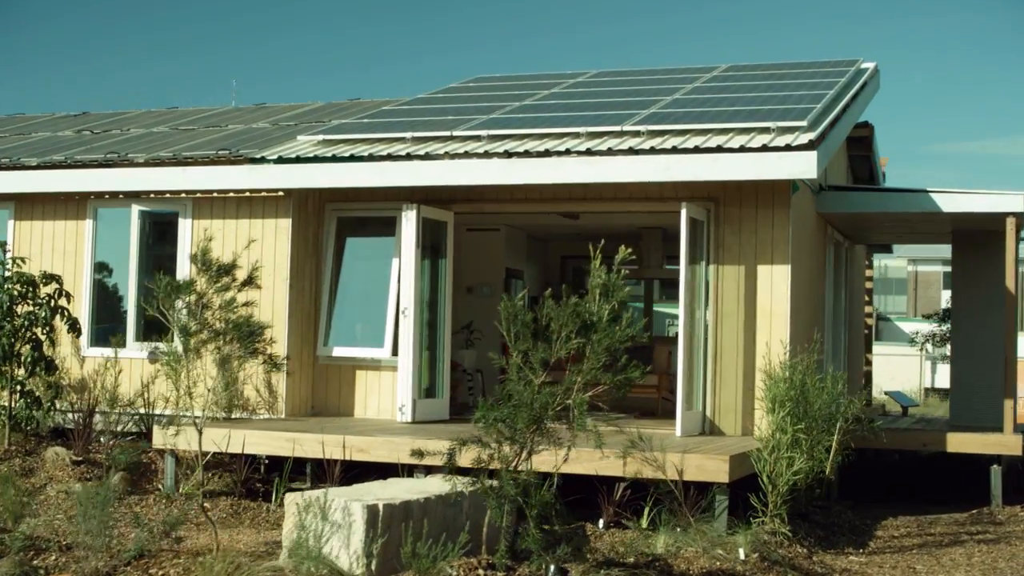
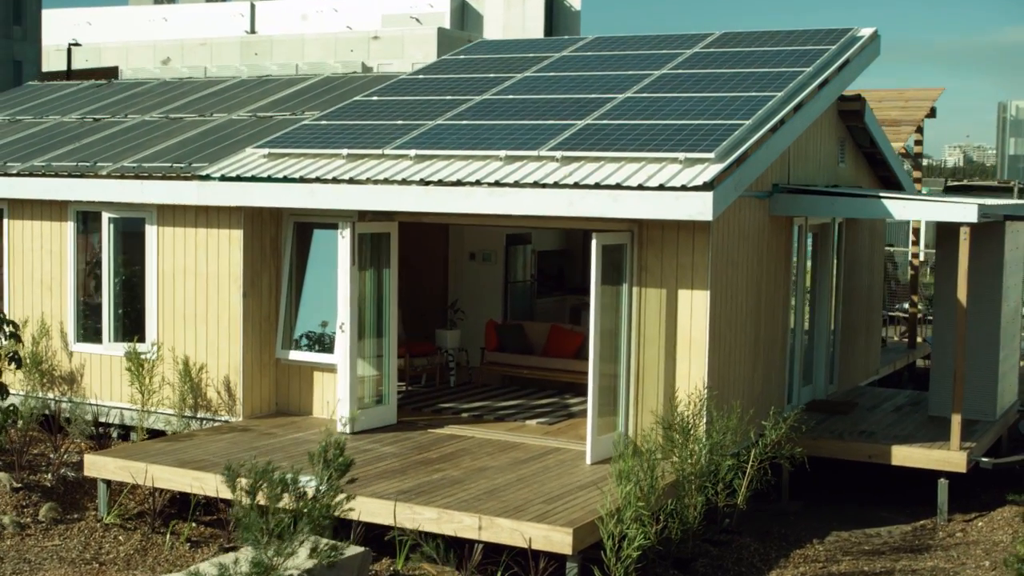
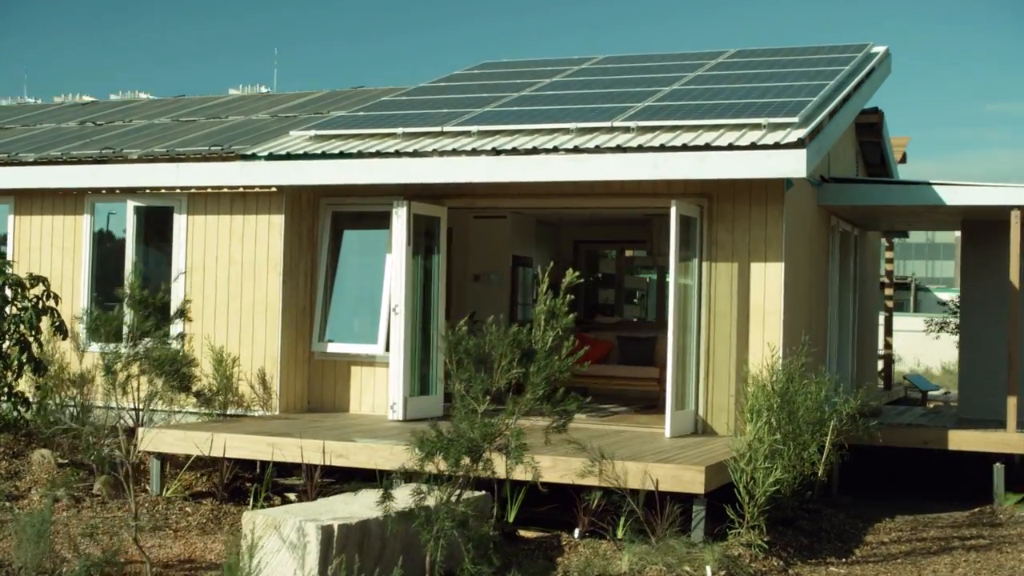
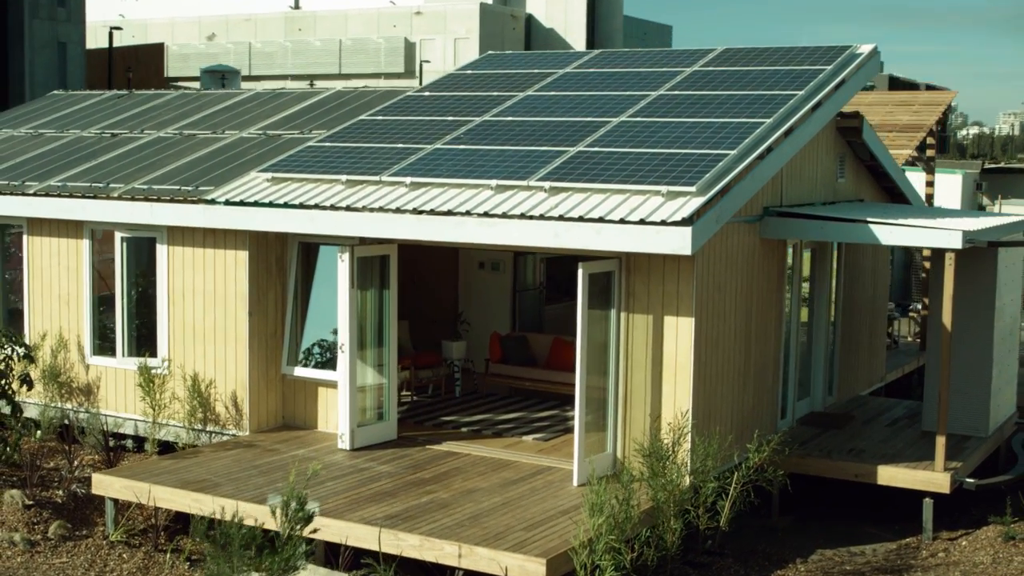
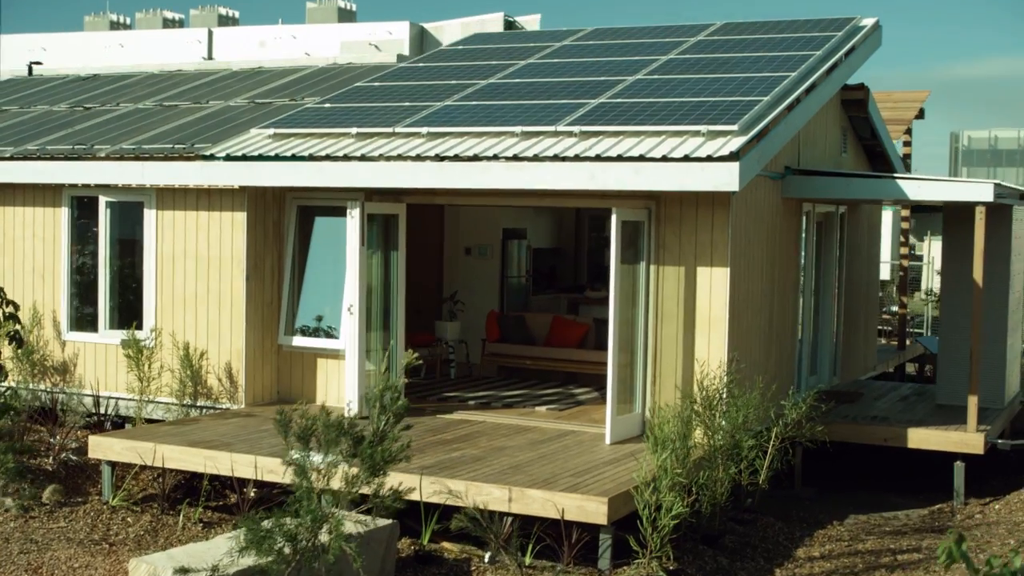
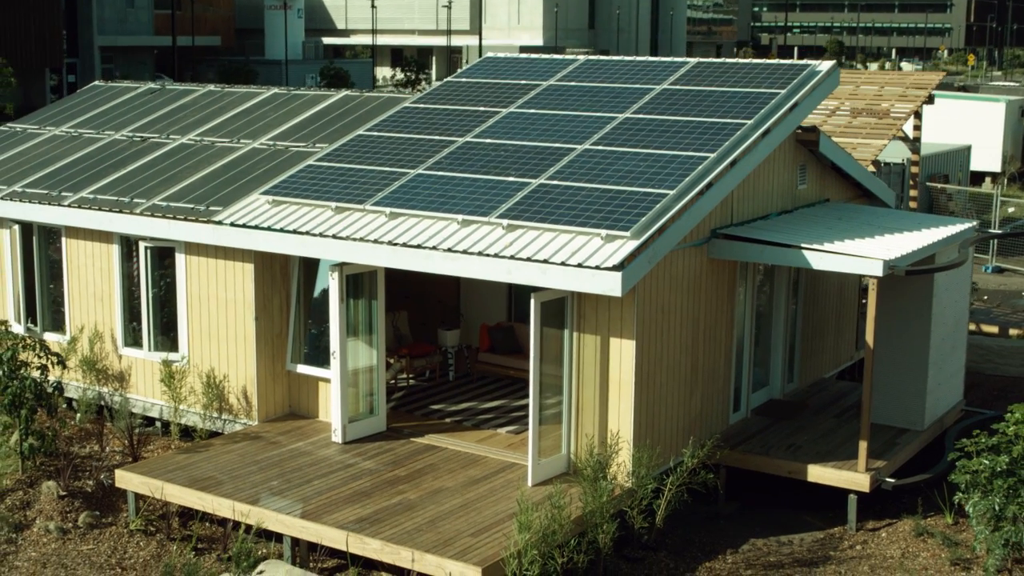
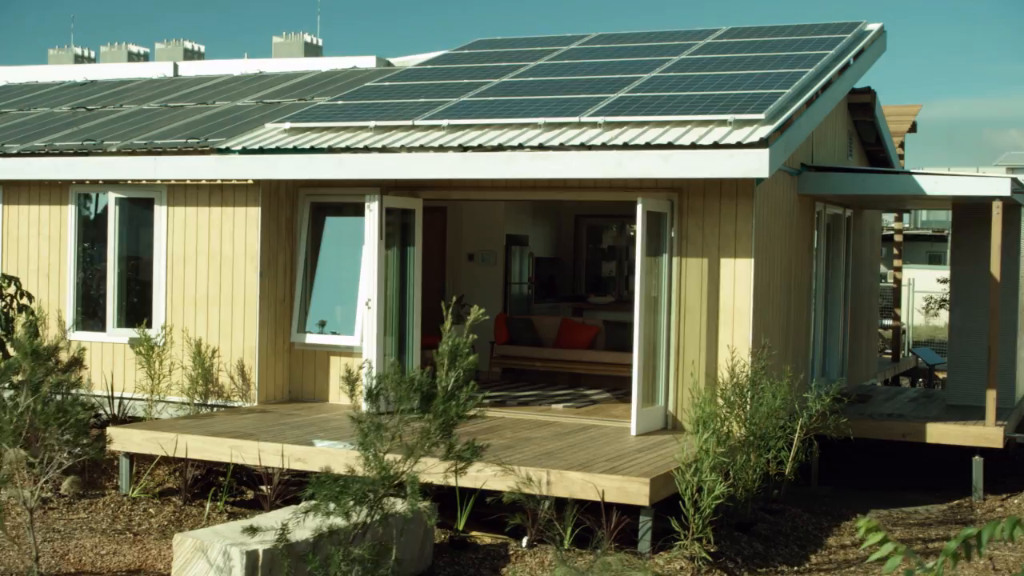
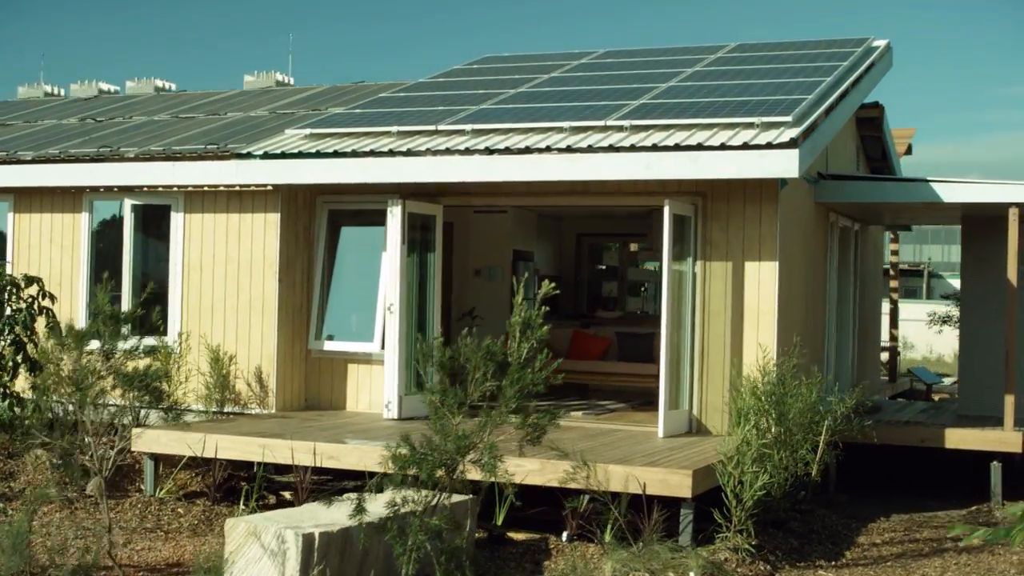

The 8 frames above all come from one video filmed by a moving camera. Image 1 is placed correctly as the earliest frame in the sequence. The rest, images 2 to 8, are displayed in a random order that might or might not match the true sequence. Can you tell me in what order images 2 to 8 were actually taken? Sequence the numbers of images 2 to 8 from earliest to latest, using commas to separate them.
3, 8, 7, 5, 2, 4, 6
